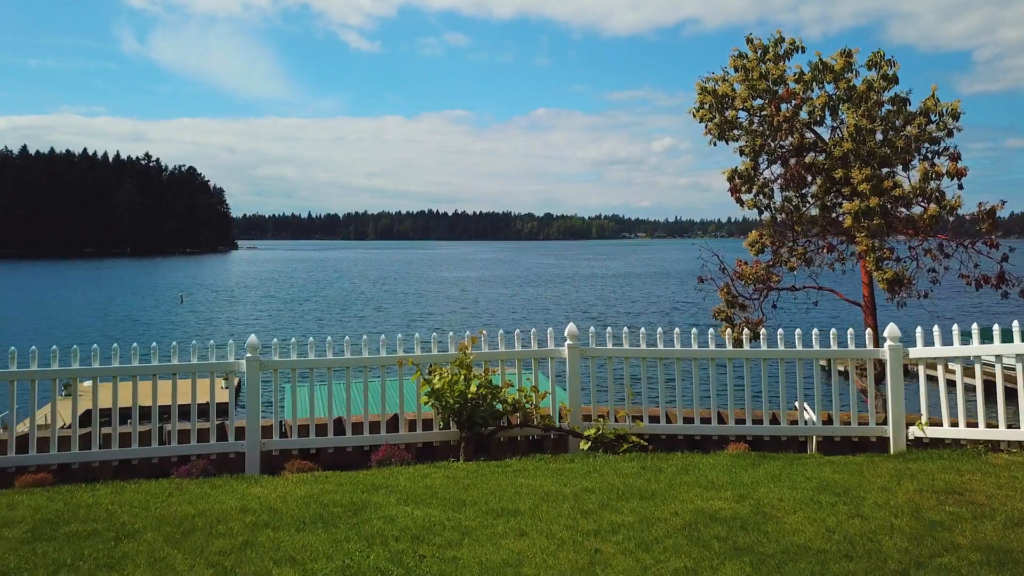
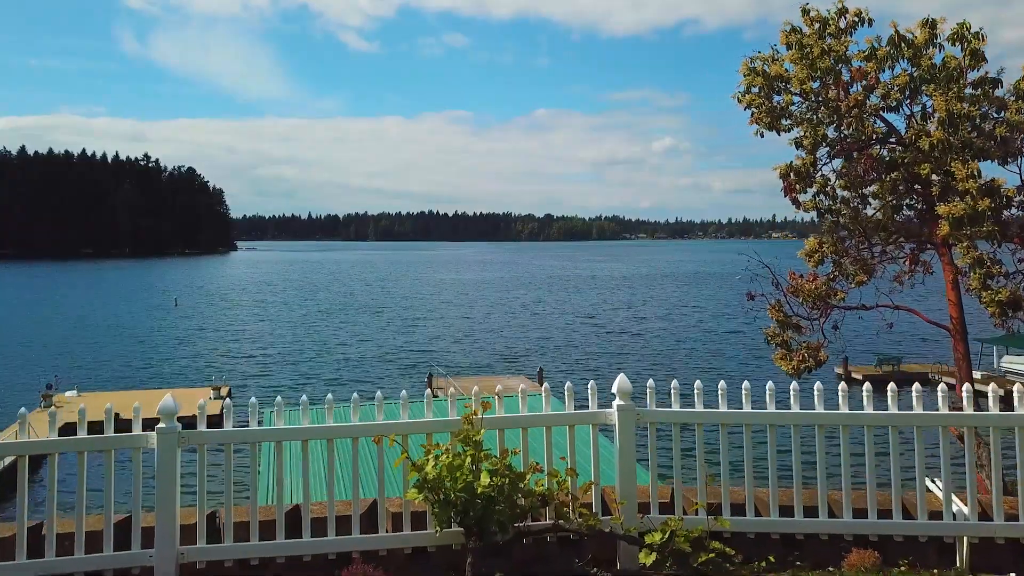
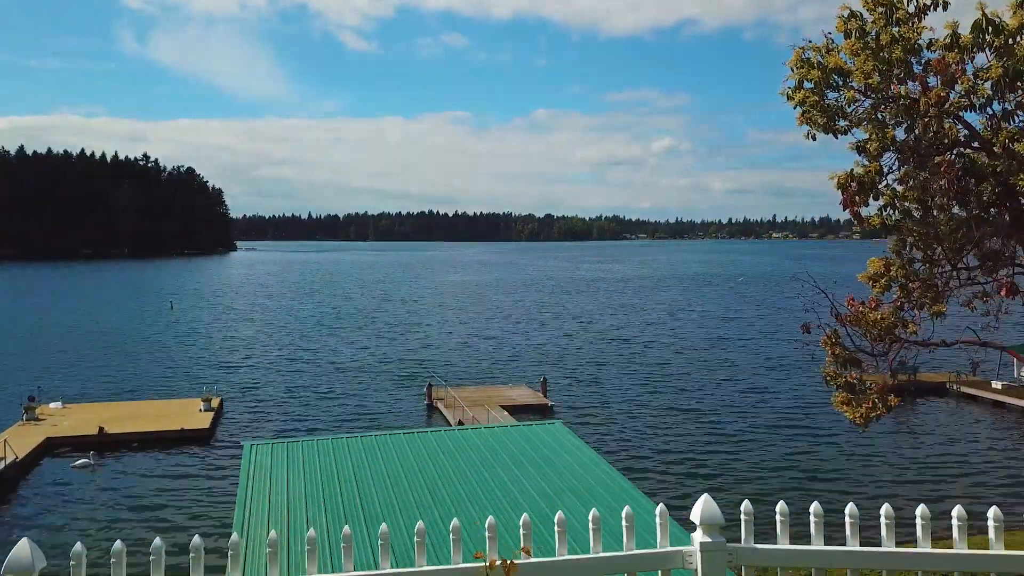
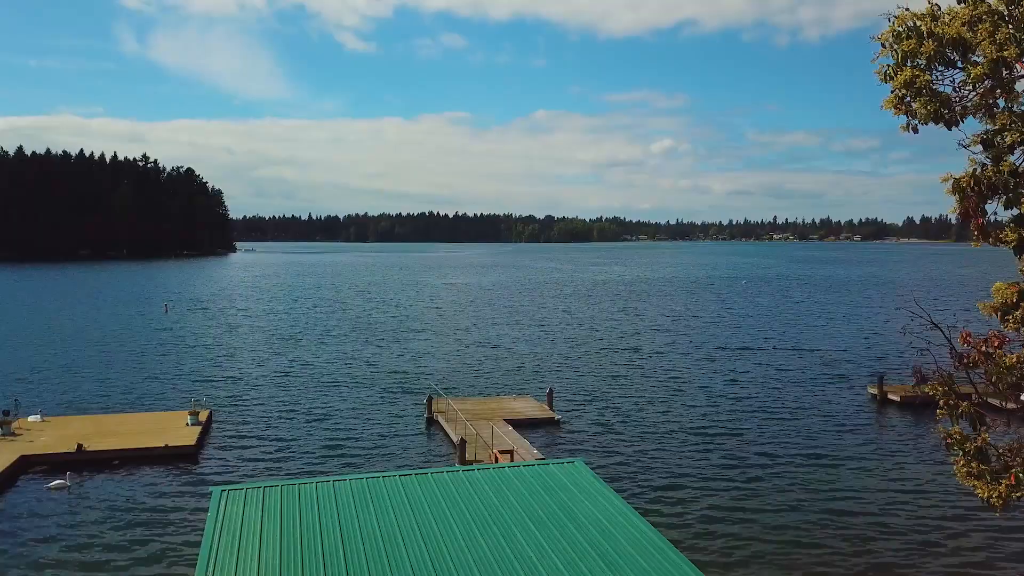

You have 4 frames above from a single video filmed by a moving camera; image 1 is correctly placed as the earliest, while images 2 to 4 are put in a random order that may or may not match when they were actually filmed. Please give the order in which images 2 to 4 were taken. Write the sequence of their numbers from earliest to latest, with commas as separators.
2, 3, 4
